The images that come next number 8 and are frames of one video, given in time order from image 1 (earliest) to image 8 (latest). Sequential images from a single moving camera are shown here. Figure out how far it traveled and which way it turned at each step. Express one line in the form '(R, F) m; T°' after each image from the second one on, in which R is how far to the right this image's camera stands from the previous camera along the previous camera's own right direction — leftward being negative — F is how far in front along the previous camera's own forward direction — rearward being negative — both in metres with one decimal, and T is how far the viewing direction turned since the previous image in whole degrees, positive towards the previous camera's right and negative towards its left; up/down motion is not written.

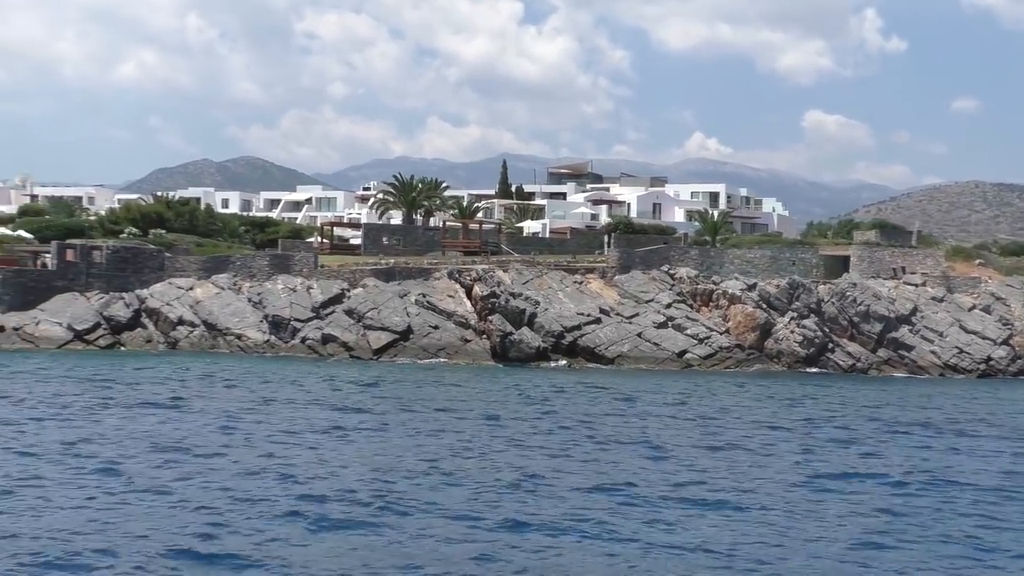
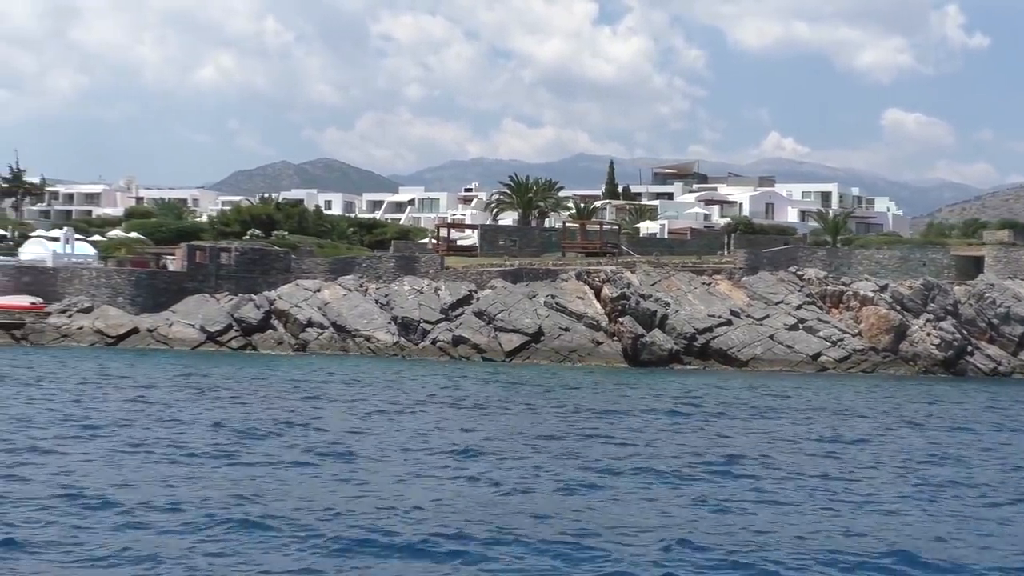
(-2.5, +0.5) m; -3°
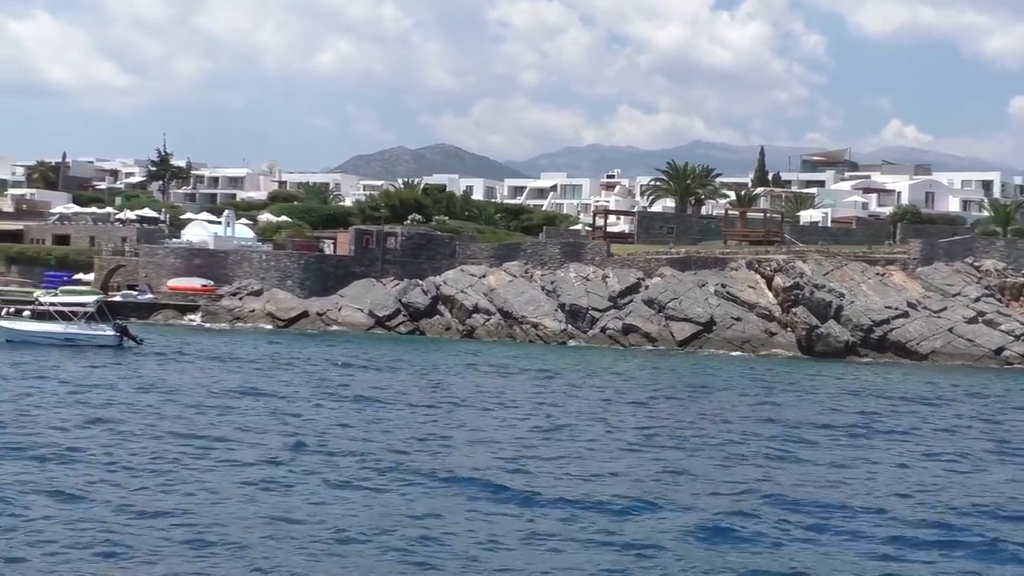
(-2.5, +0.6) m; -4°
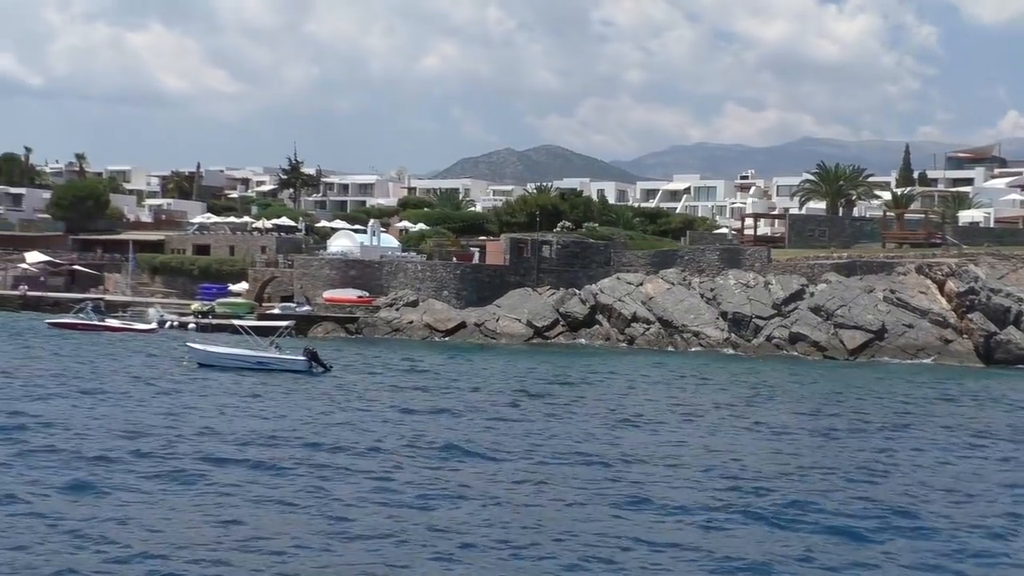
(-2.3, +0.9) m; -4°
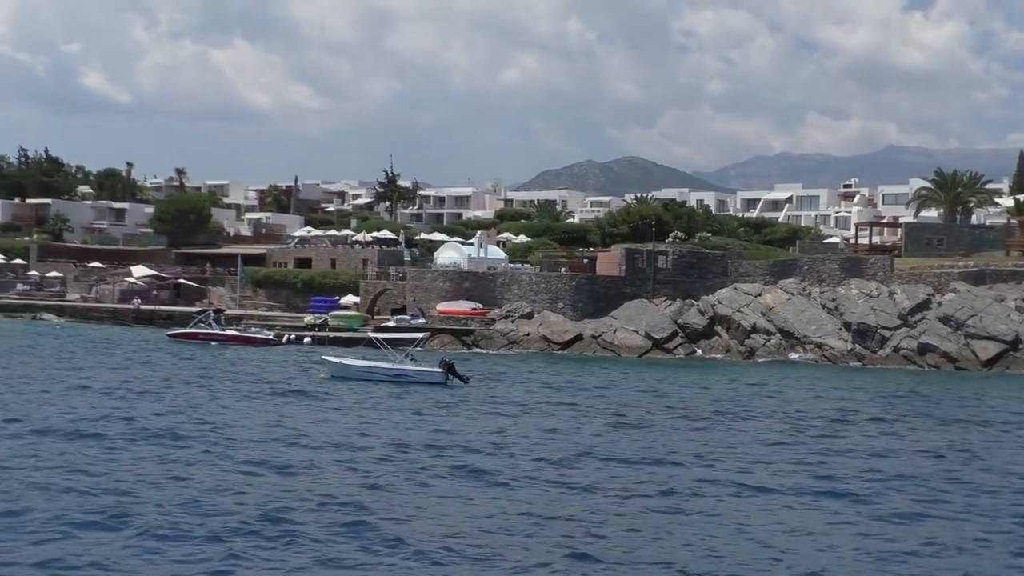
(-1.6, +0.7) m; -3°
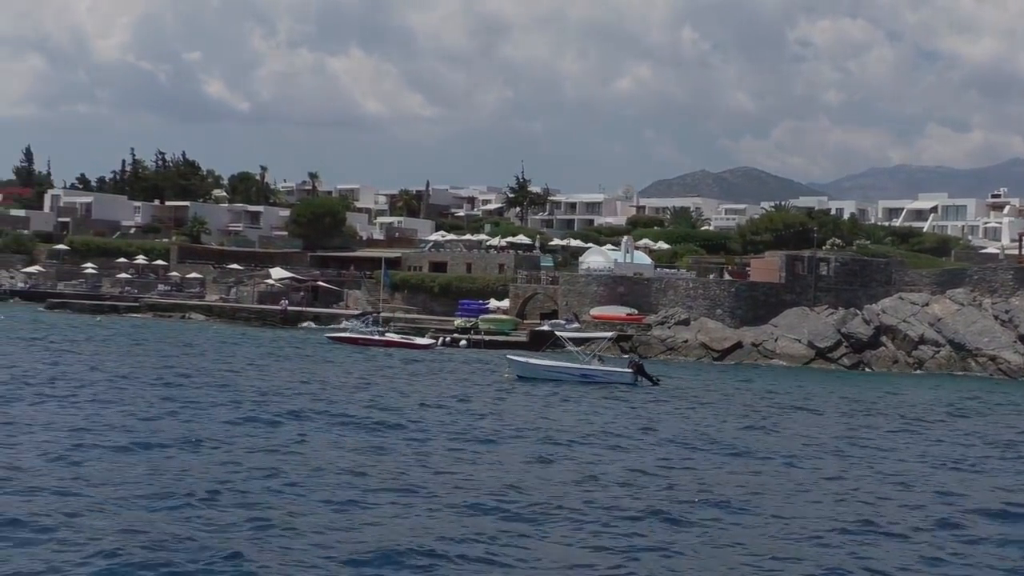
(-2.0, +1.0) m; -4°
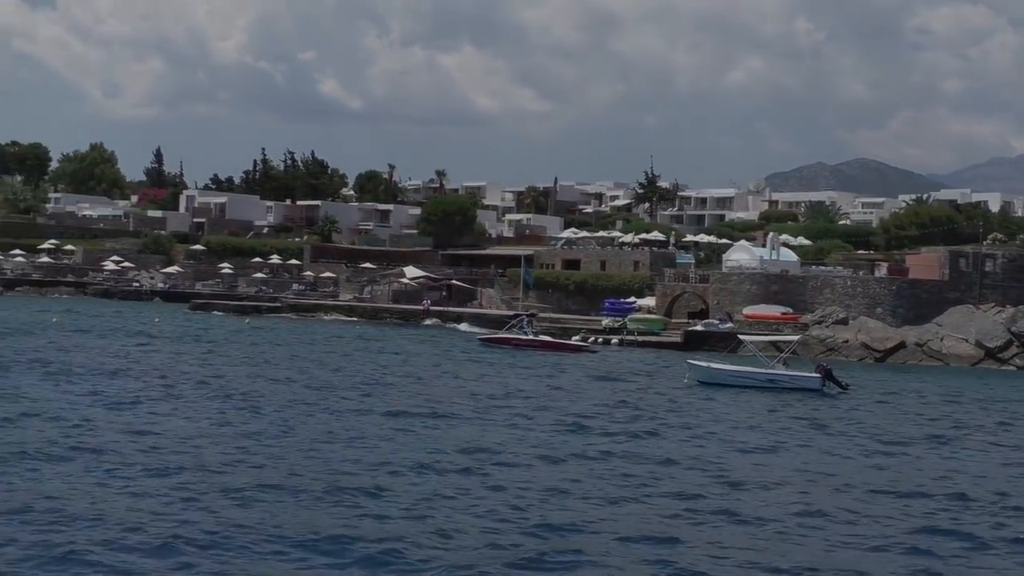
(-1.6, +1.0) m; -5°
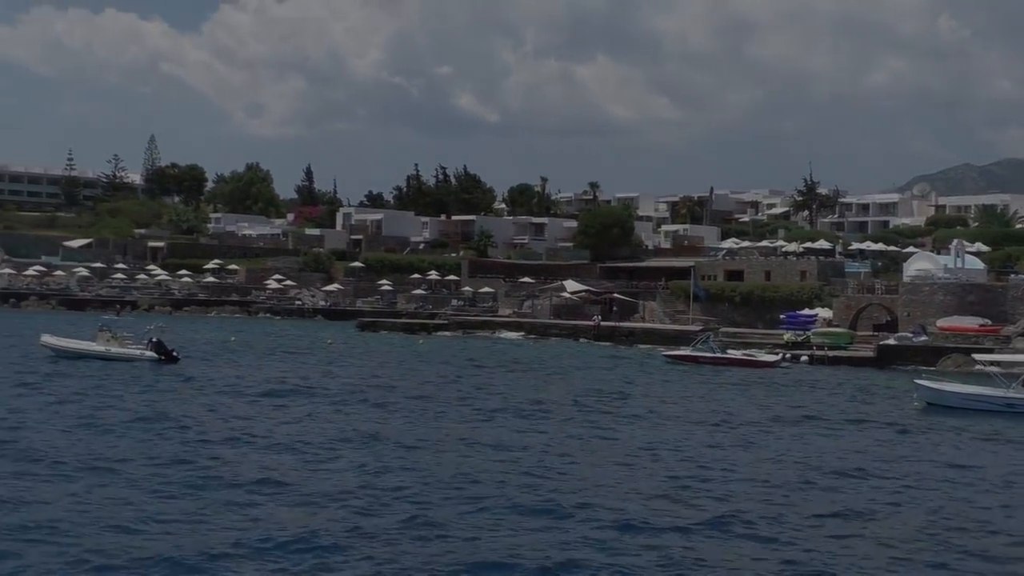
(-1.7, +1.2) m; -6°
